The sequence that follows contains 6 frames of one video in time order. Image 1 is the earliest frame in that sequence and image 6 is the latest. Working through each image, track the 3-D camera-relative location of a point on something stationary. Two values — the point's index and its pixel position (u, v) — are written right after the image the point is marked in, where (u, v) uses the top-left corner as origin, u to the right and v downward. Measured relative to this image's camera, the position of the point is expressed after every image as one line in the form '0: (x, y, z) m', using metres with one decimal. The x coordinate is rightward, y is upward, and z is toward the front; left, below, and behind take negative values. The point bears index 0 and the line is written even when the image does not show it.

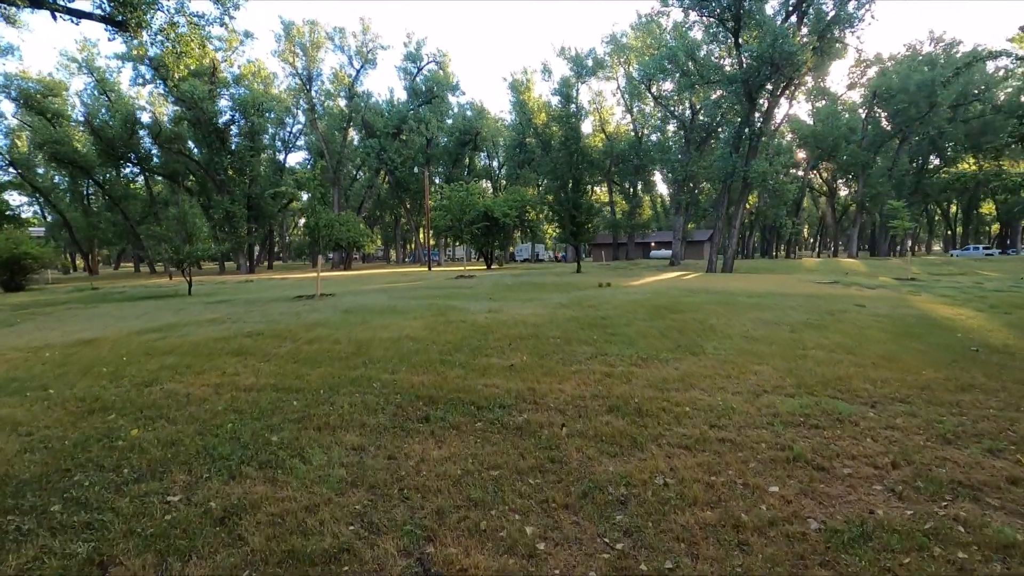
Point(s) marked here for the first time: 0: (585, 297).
0: (+1.7, -0.2, +12.2) m
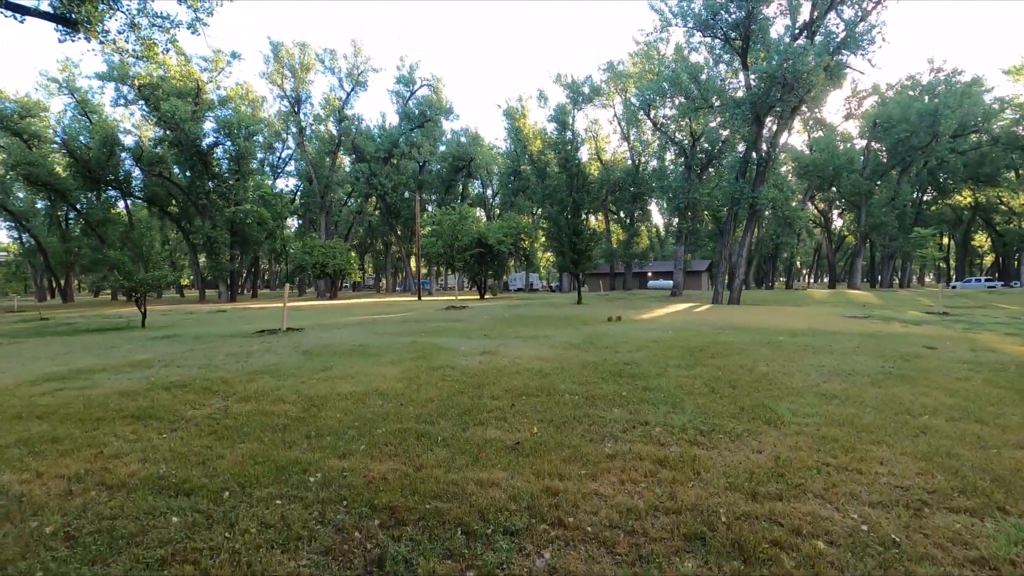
0: (+1.6, -0.9, +10.4) m
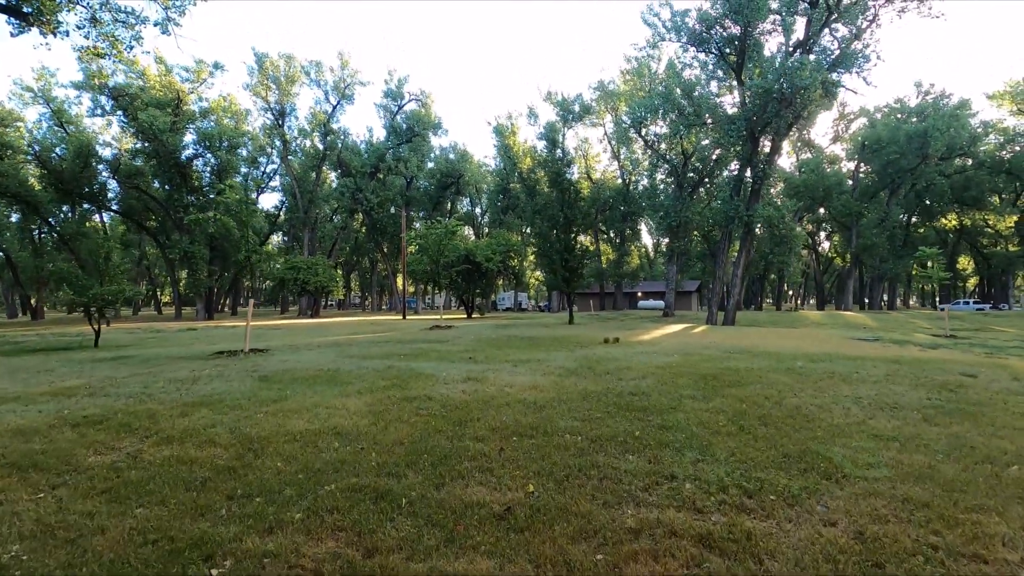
0: (+1.4, -1.2, +9.3) m
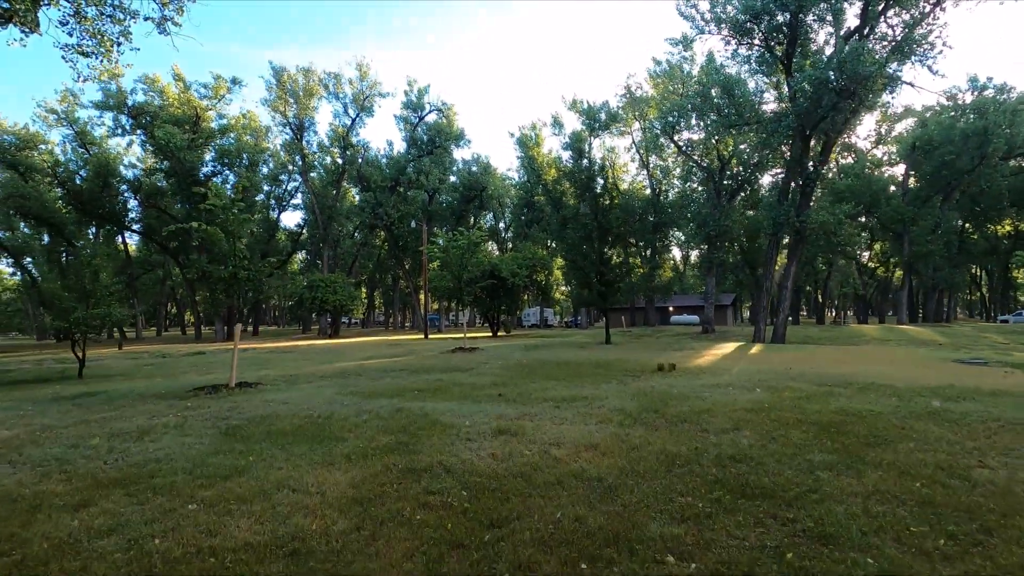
0: (+2.0, -1.5, +7.3) m
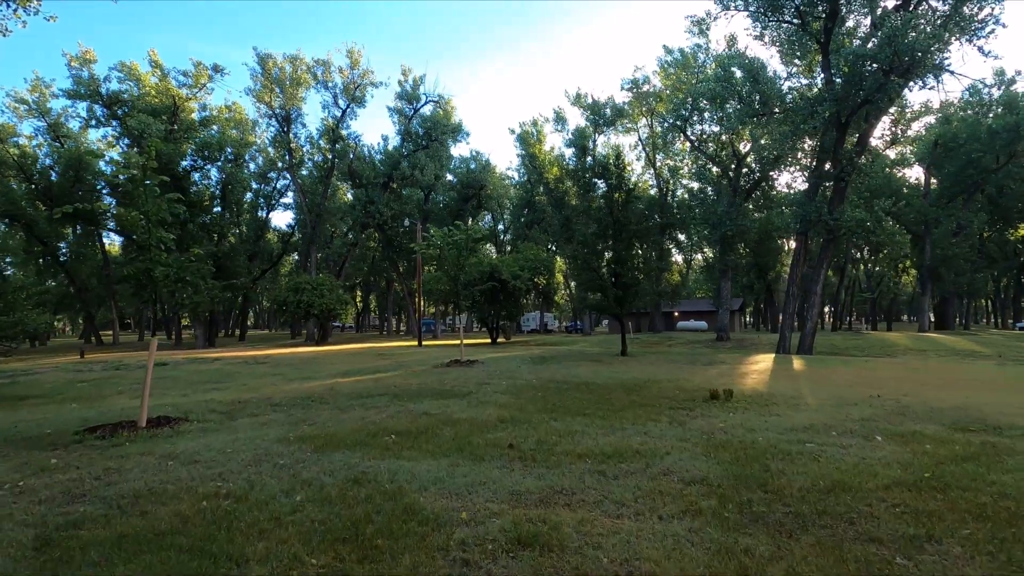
0: (+2.2, -1.5, +5.0) m
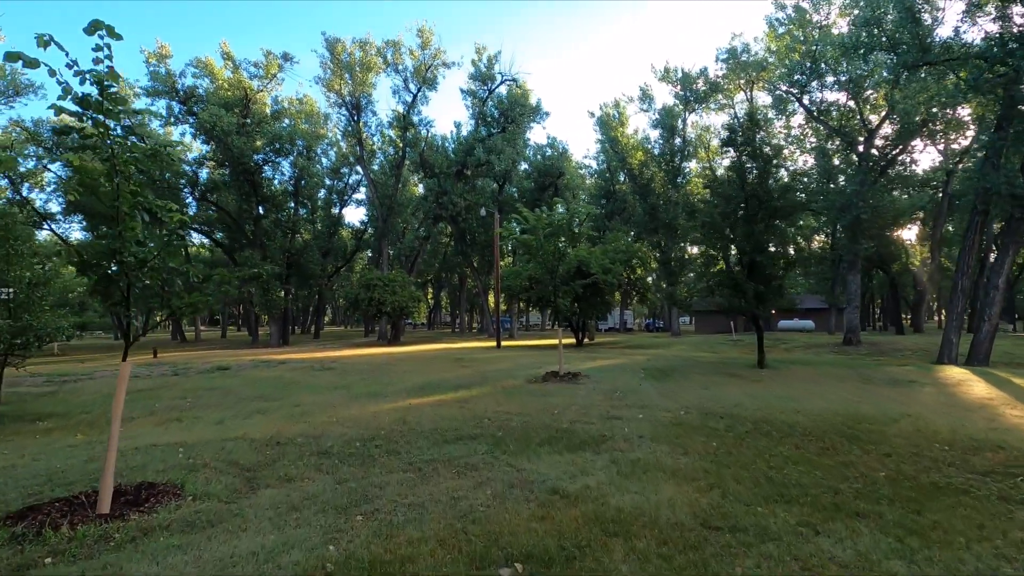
0: (+3.4, -1.5, +1.6) m
